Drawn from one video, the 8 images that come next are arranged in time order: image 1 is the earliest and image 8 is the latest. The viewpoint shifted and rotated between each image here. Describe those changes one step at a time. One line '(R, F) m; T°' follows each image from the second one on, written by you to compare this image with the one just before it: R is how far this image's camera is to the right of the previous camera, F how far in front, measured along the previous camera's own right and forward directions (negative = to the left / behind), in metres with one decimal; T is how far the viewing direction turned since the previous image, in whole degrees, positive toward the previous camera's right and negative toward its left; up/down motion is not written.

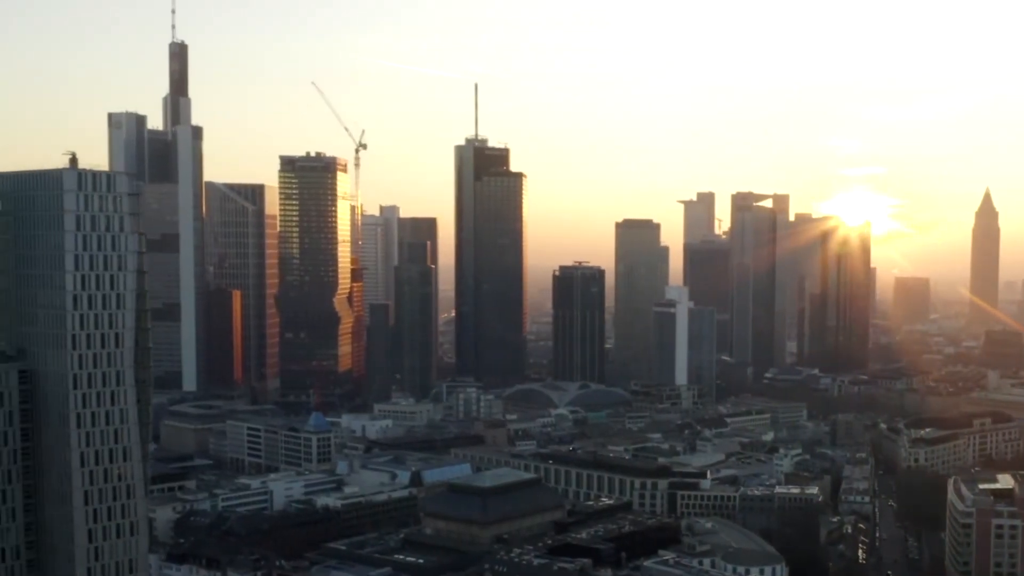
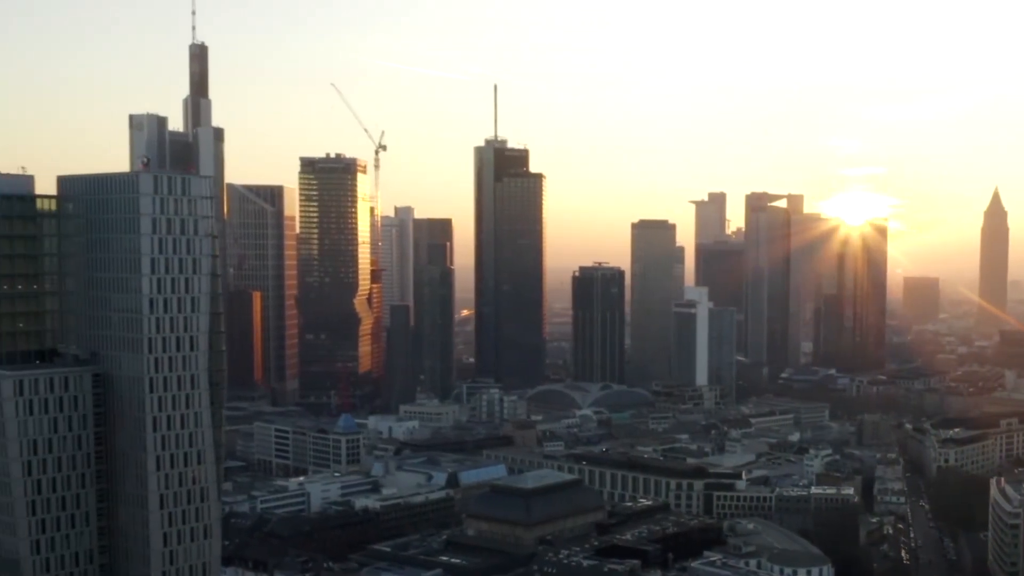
(-2.2, 0.0) m; 0°
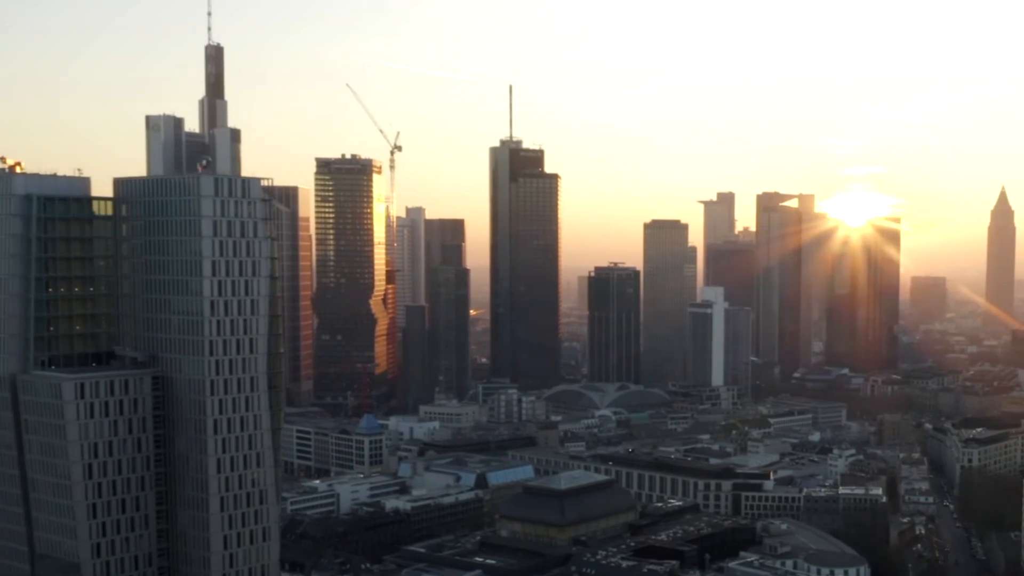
(-1.7, 0.0) m; 0°
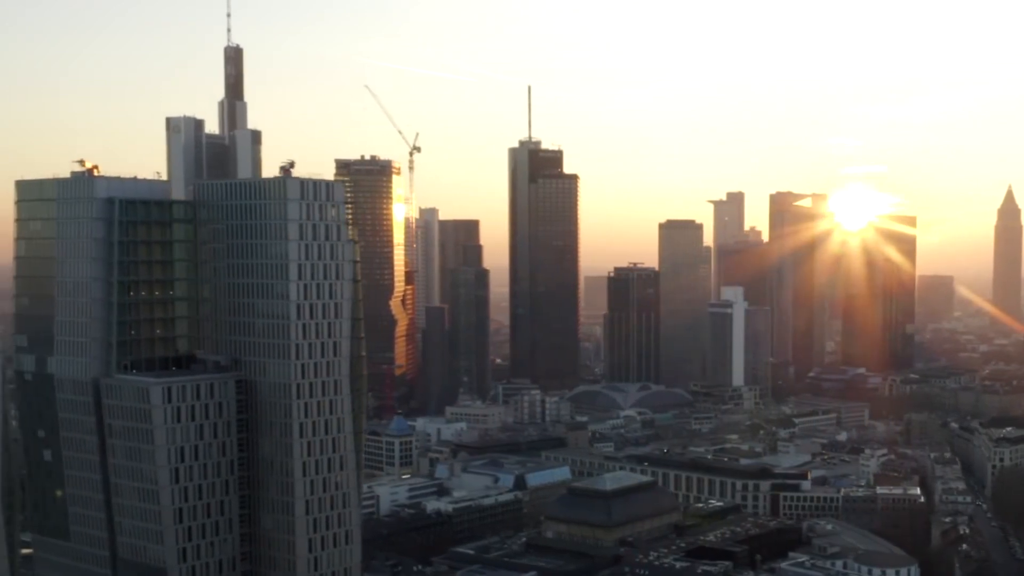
(-2.6, 0.0) m; 0°
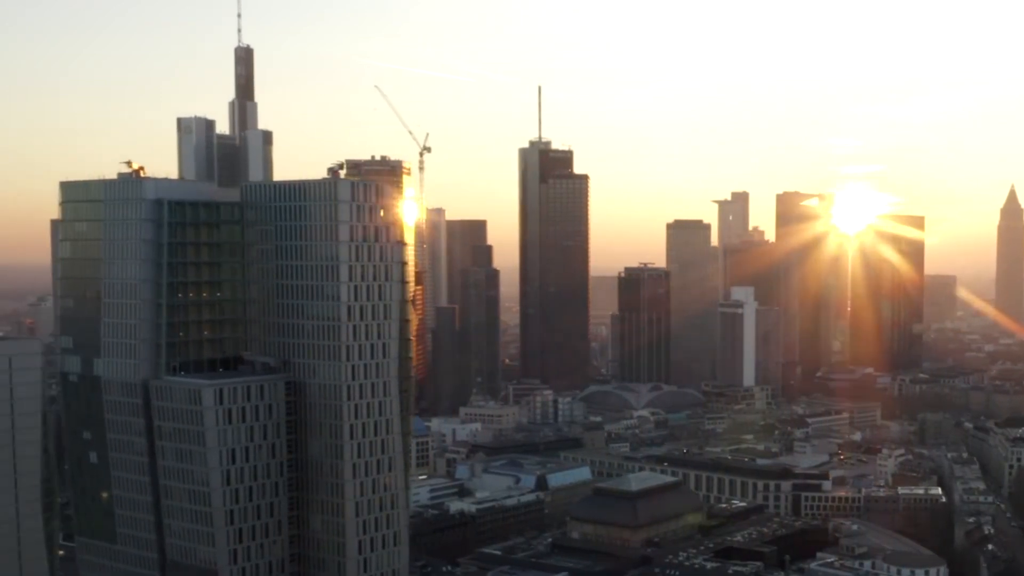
(-1.5, 0.0) m; 0°
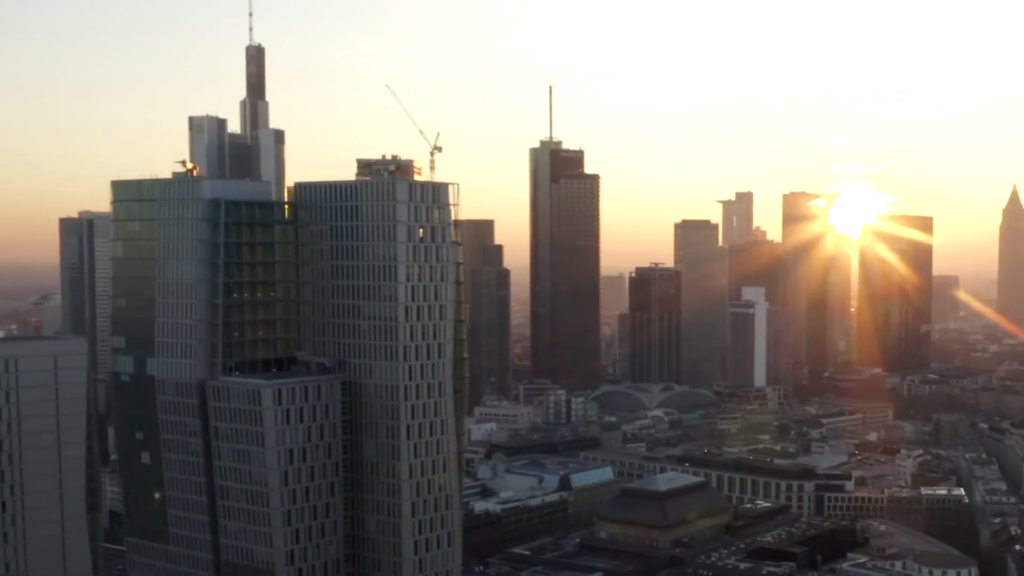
(-1.8, 0.0) m; 0°
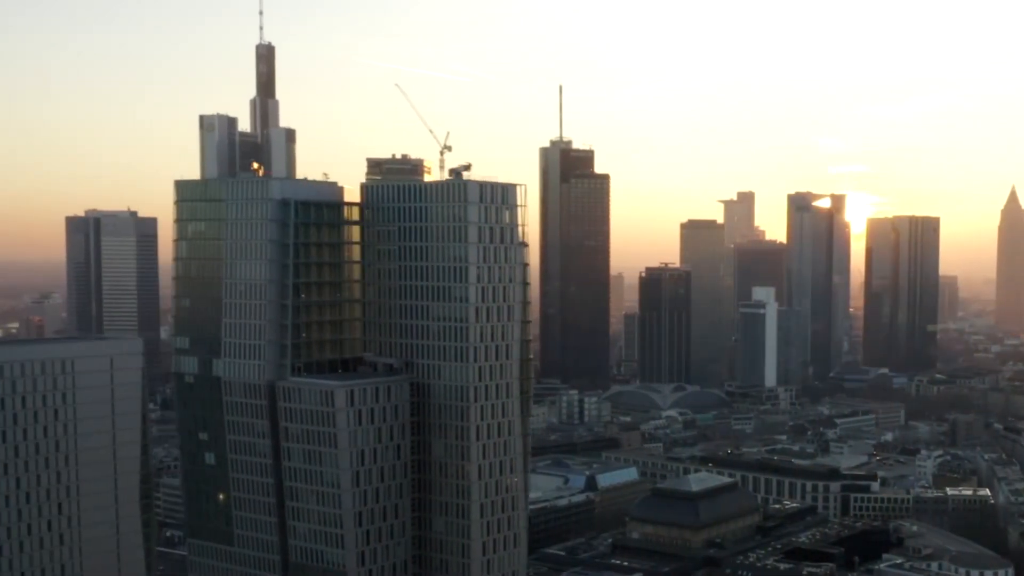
(-2.3, +0.1) m; +1°
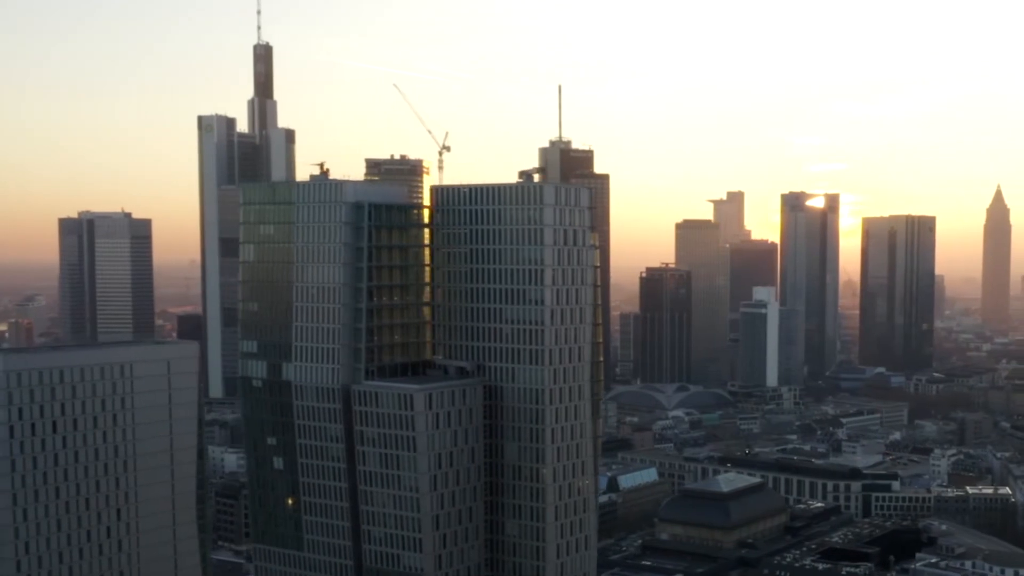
(-2.8, +0.3) m; +1°
